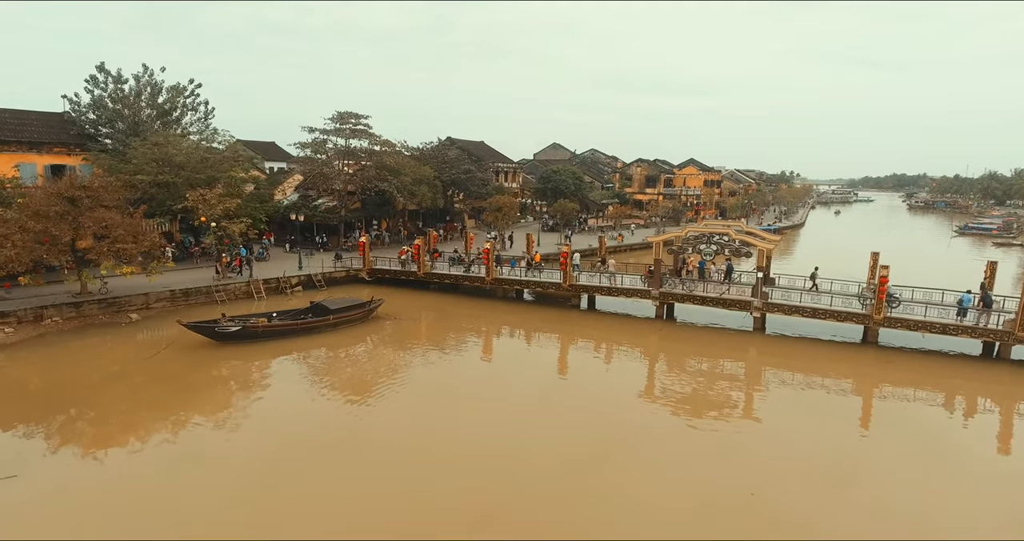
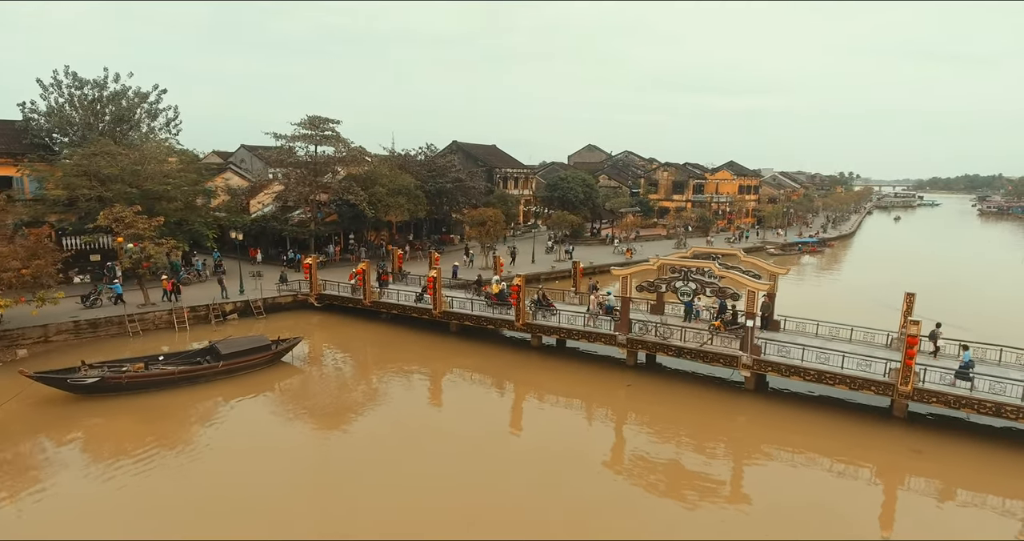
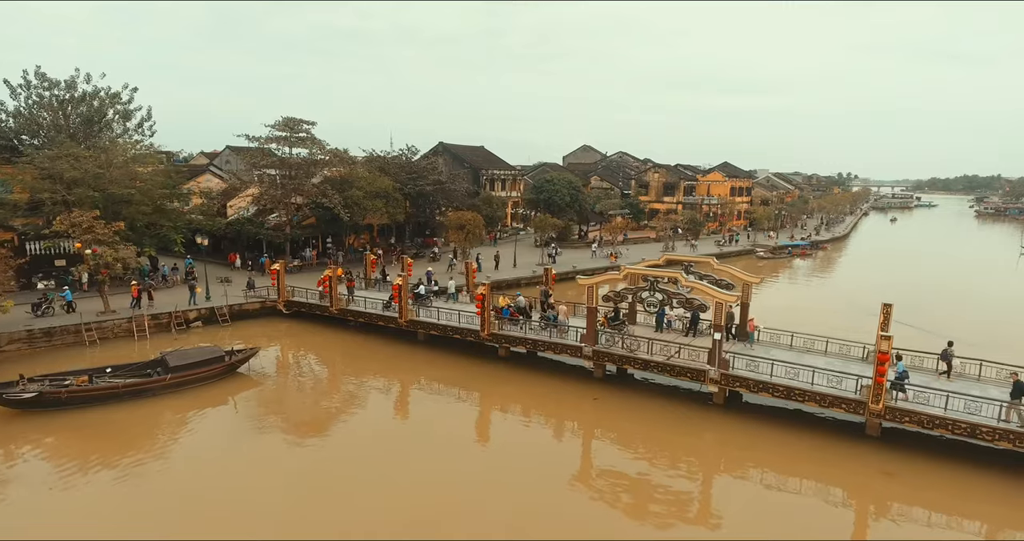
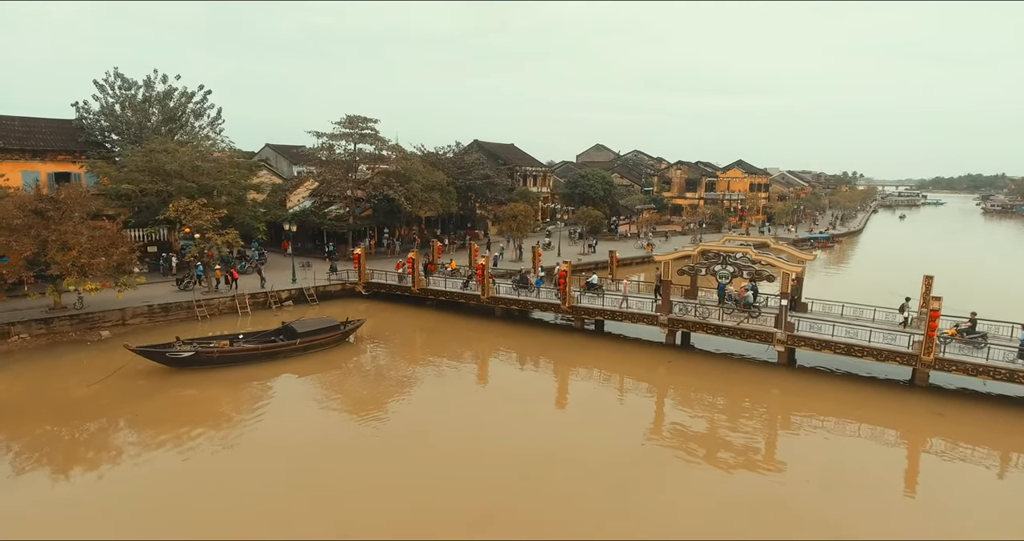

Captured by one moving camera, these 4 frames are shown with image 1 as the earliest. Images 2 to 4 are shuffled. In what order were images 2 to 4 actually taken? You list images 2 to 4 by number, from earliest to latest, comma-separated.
4, 2, 3
